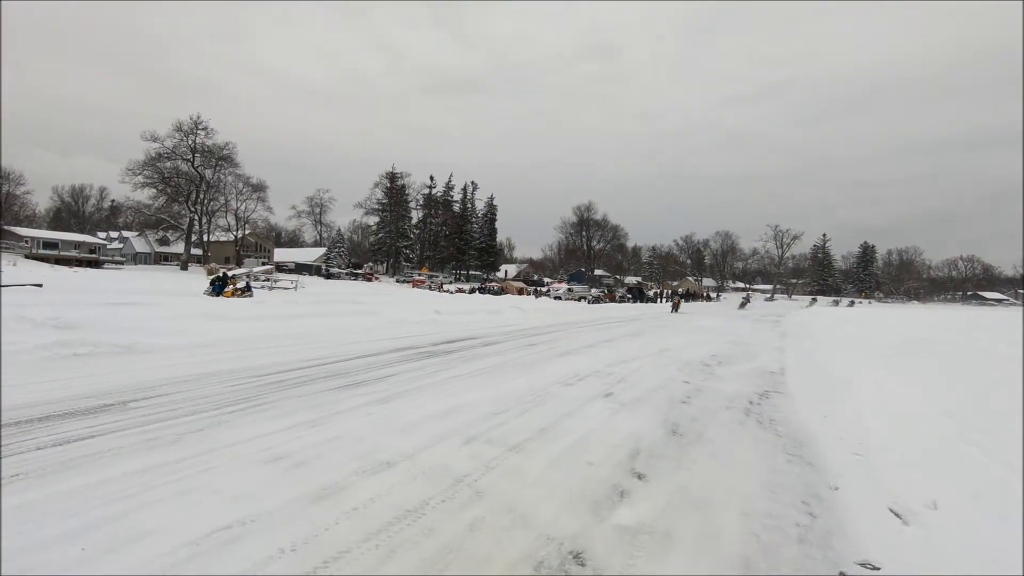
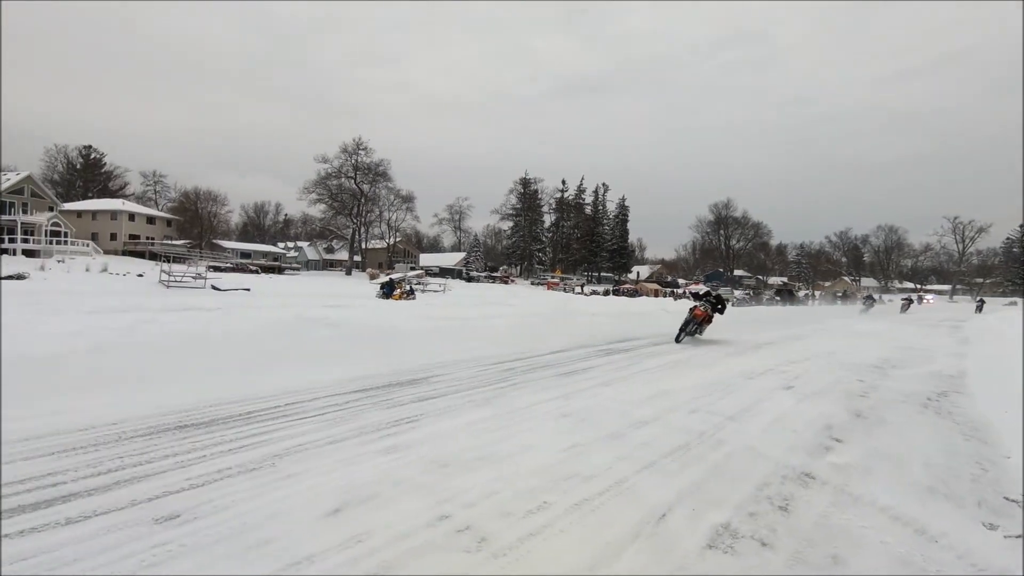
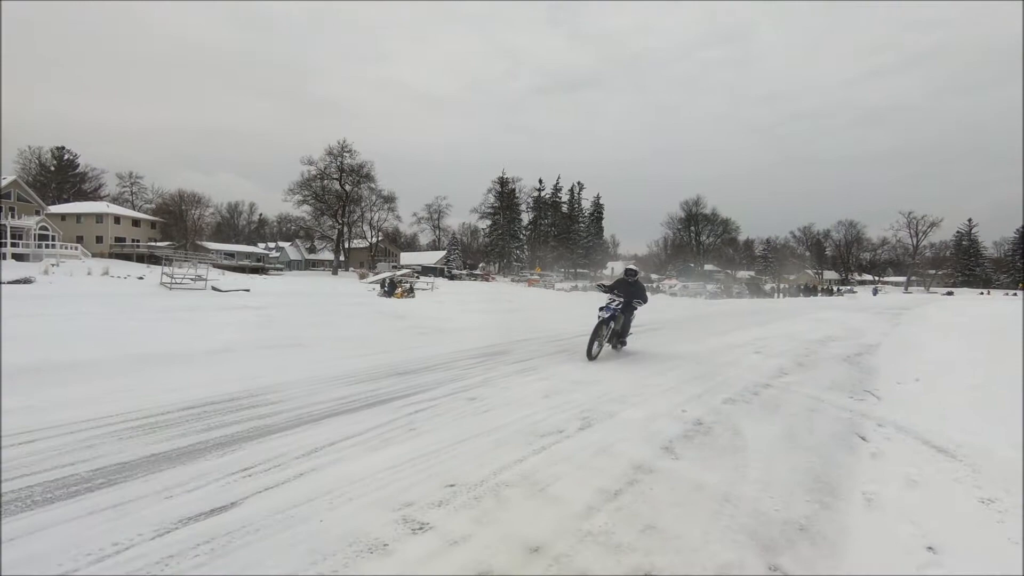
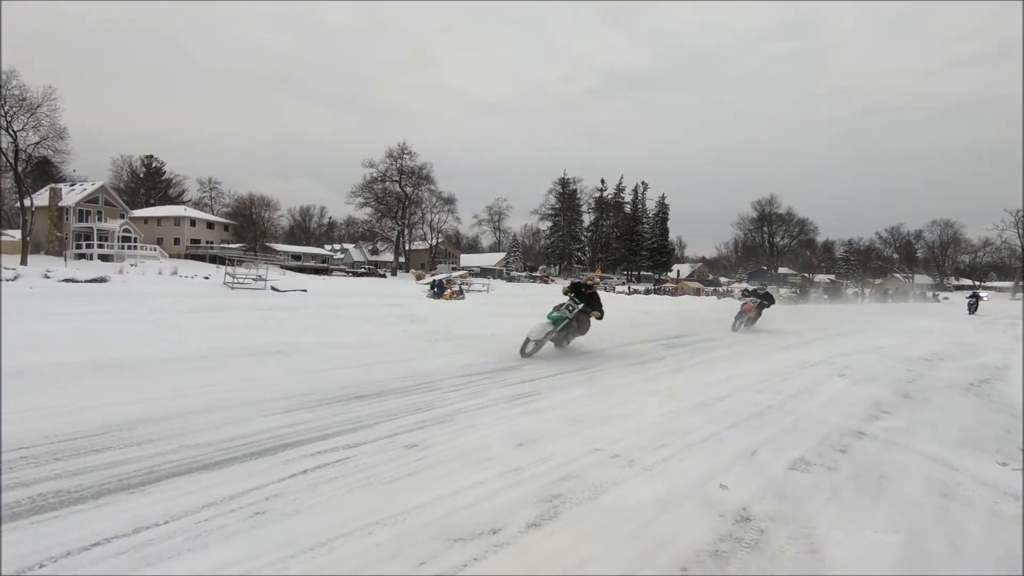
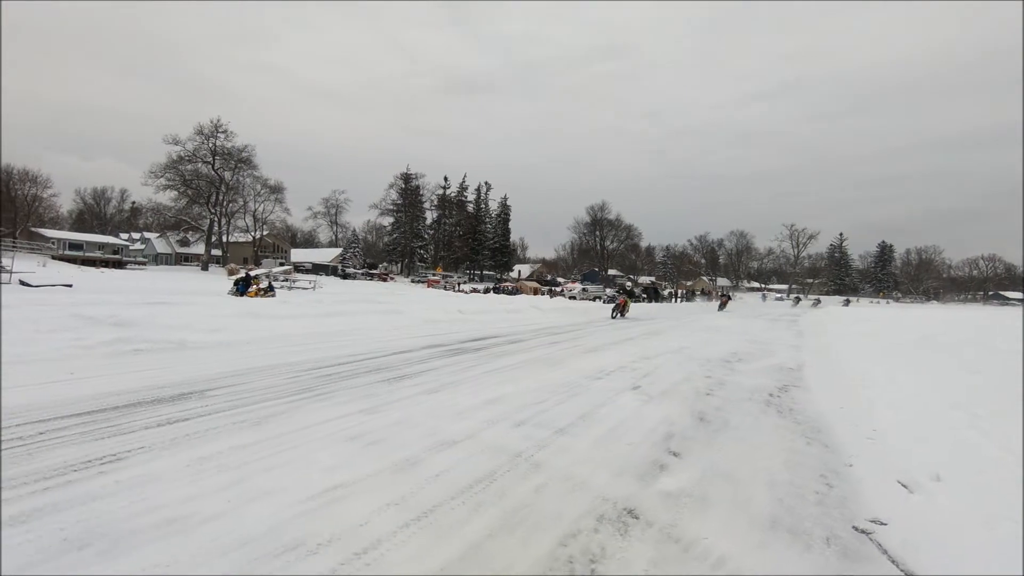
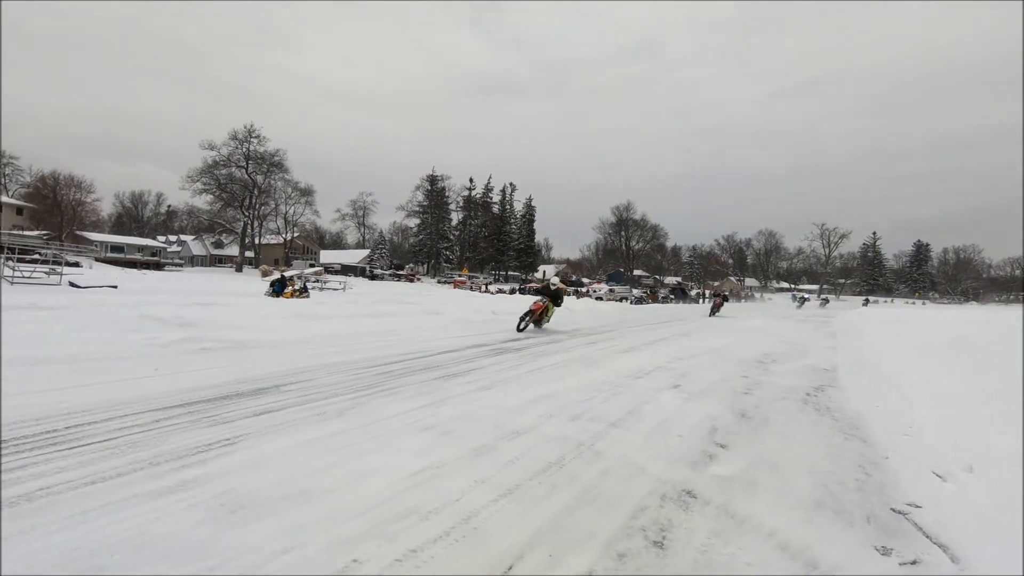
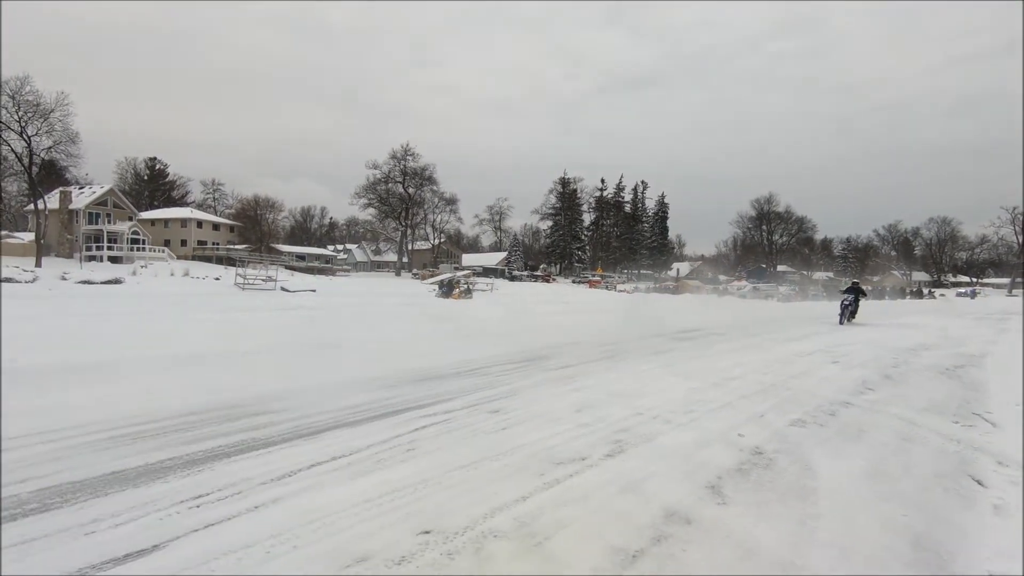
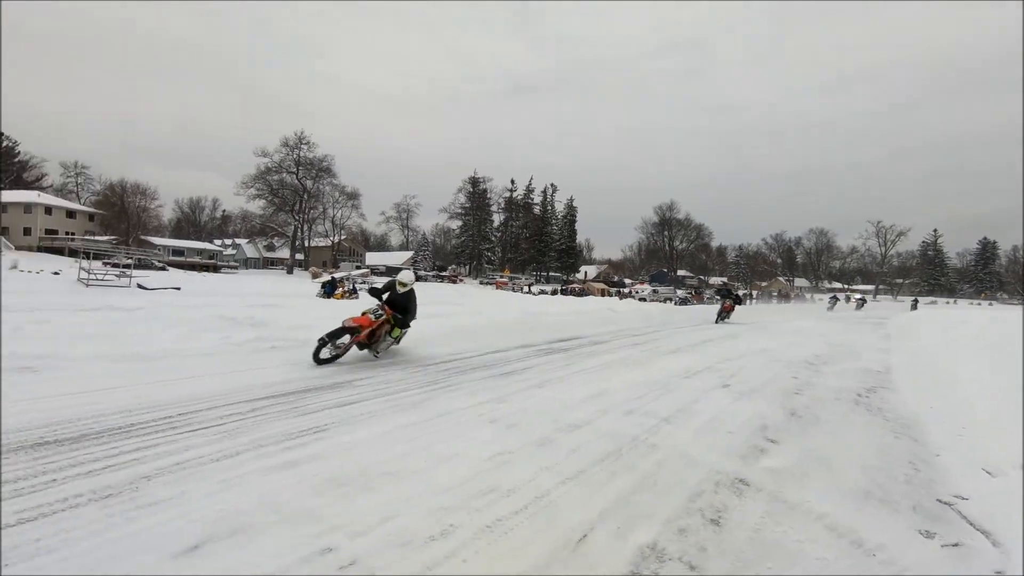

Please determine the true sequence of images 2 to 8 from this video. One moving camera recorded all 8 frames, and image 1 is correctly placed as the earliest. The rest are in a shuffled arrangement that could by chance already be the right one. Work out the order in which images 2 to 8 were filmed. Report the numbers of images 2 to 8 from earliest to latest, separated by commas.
5, 6, 8, 2, 4, 7, 3
